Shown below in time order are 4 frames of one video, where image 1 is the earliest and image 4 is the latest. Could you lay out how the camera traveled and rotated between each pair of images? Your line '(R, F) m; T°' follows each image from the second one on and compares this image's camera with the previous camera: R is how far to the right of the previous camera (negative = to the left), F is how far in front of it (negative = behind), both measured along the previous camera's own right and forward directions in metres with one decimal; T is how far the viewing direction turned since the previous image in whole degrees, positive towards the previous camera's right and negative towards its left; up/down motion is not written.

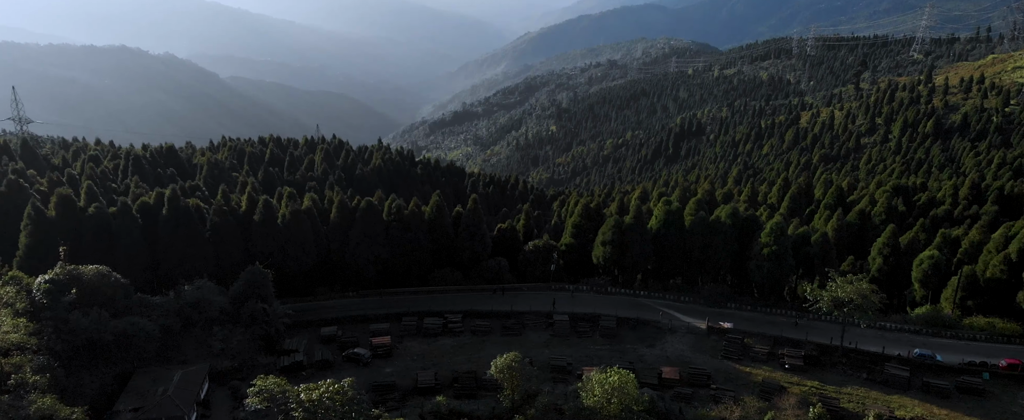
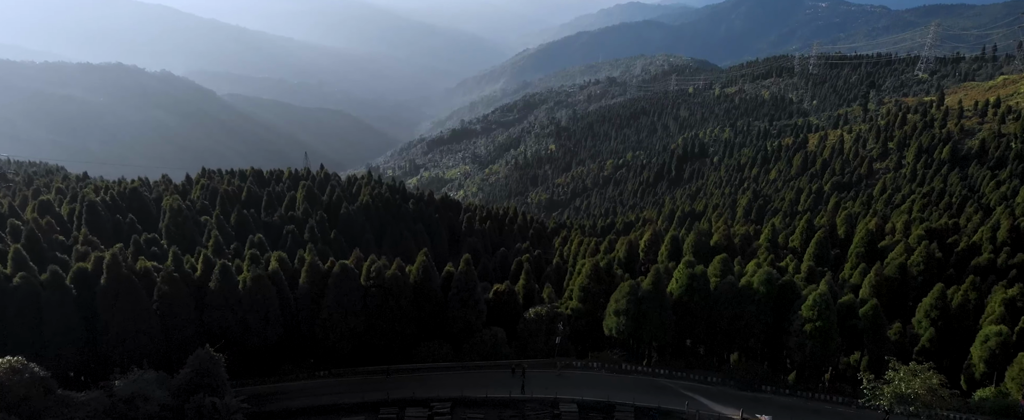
(0.0, +3.9) m; 0°
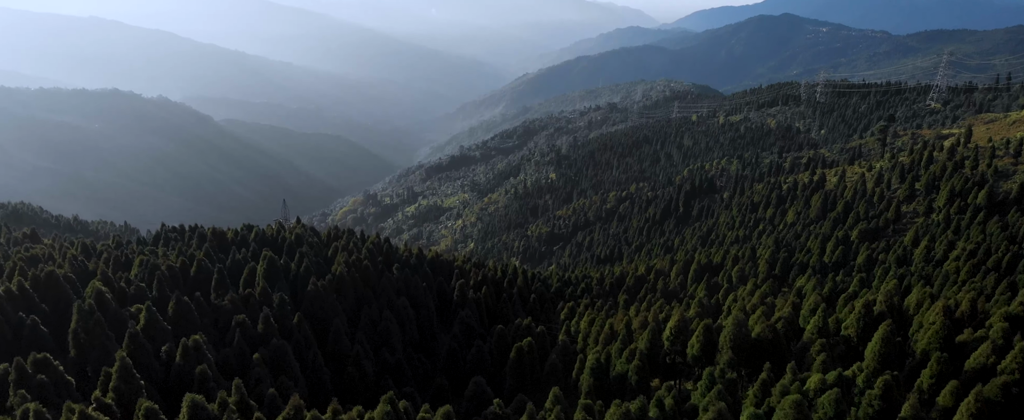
(+0.1, +6.8) m; 0°
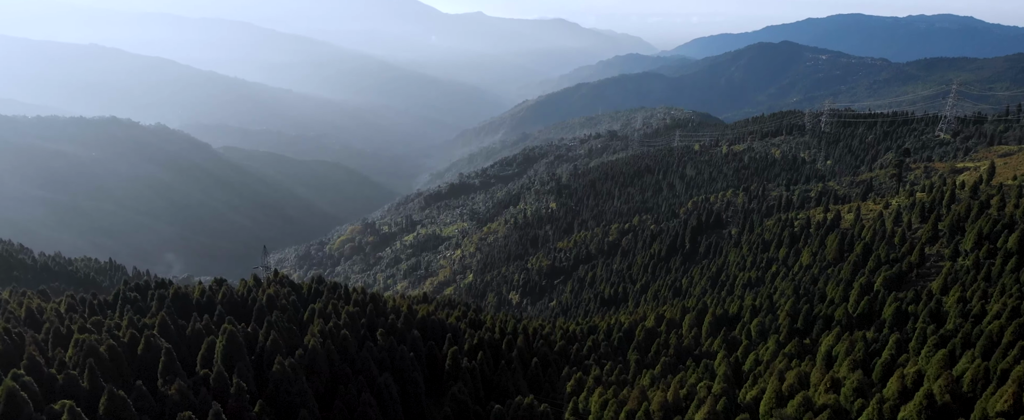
(+0.1, +4.9) m; 0°
